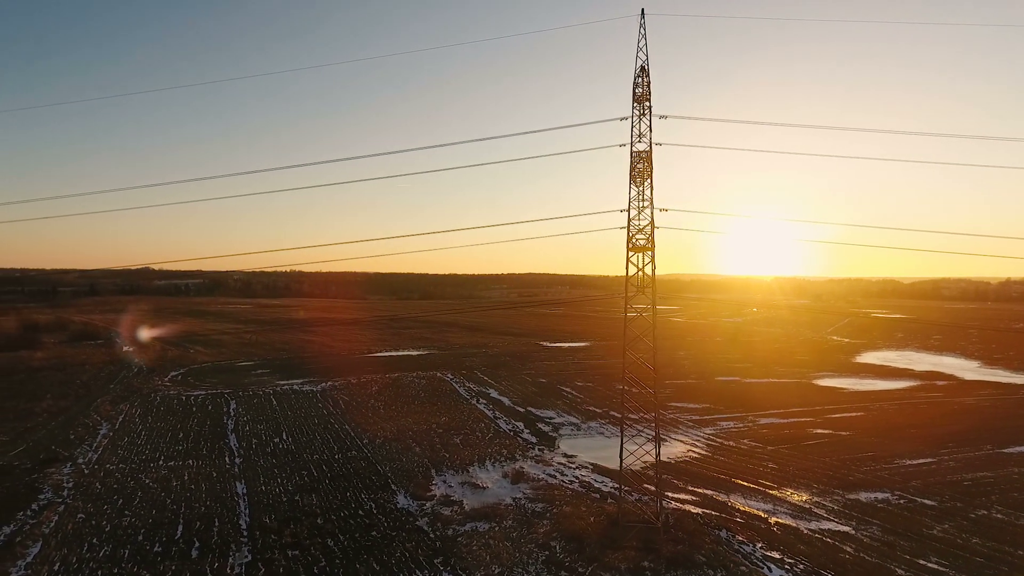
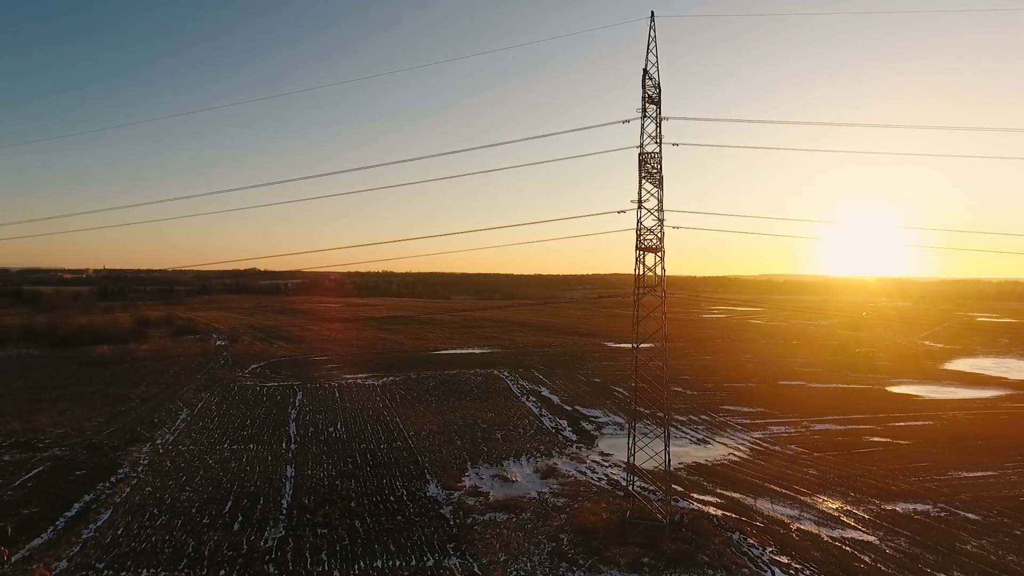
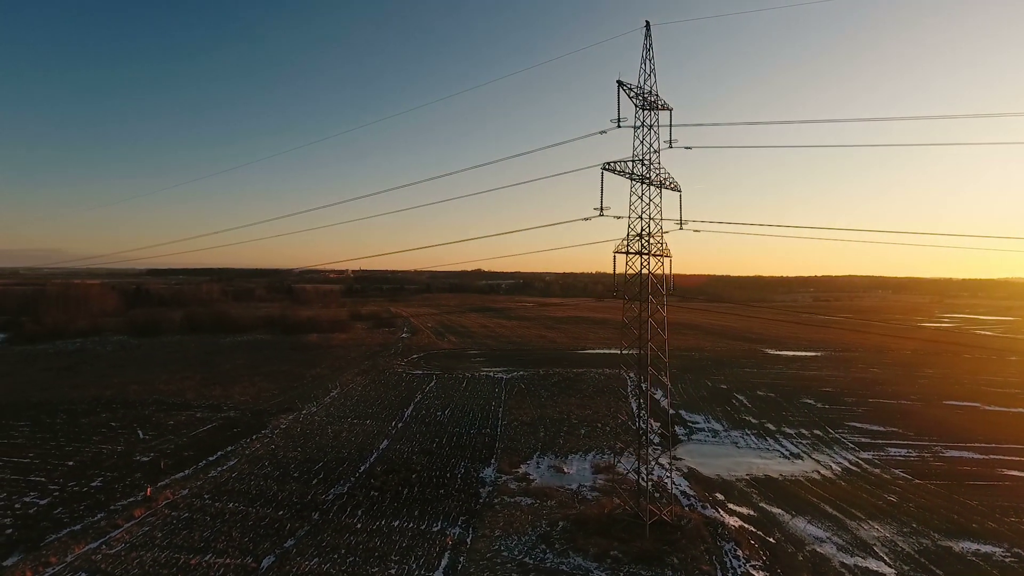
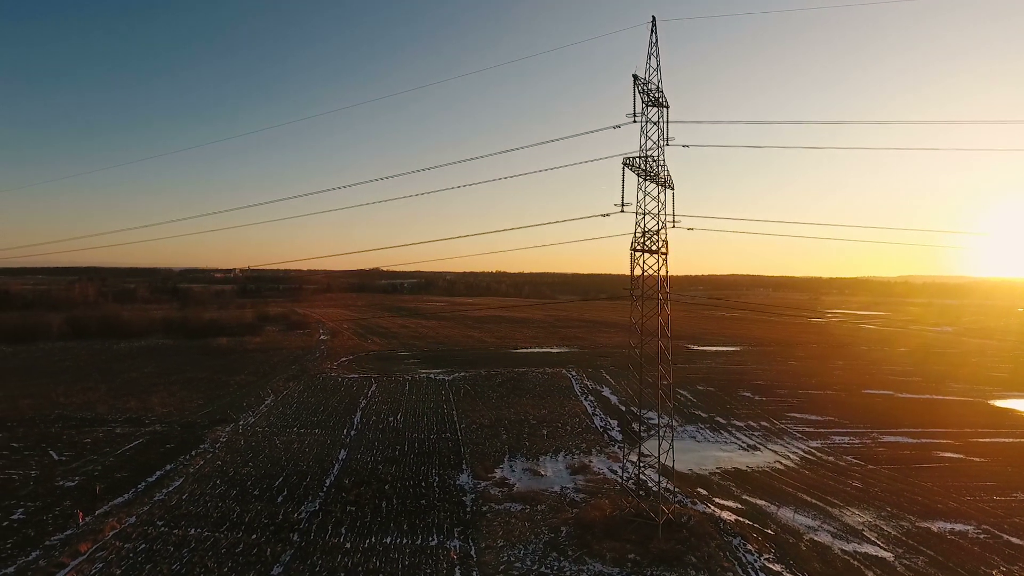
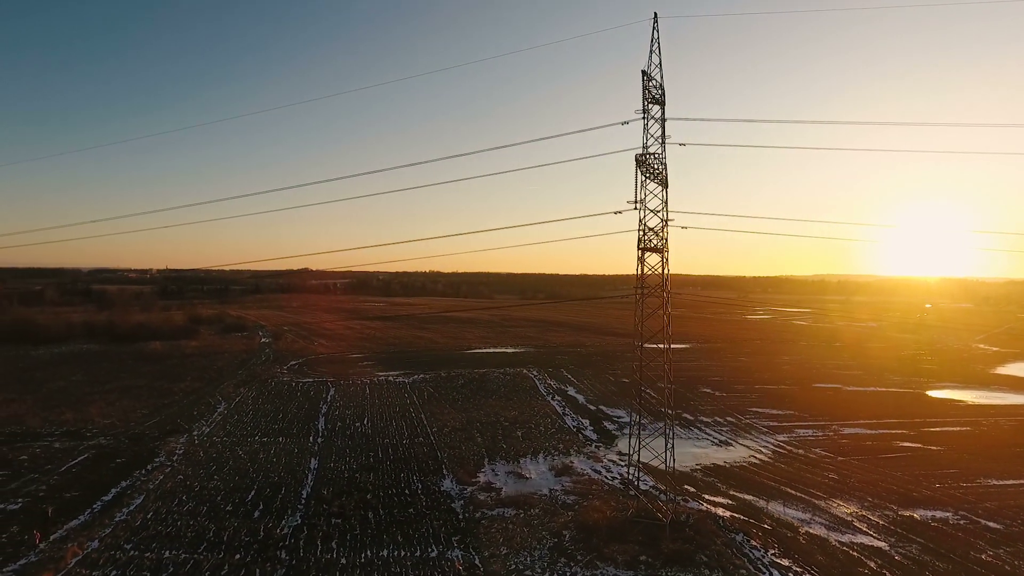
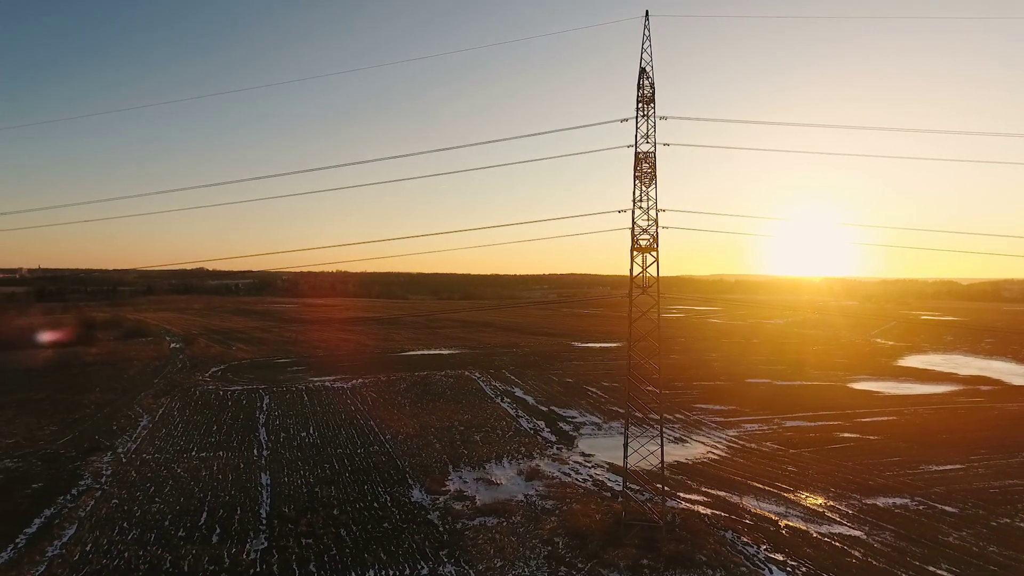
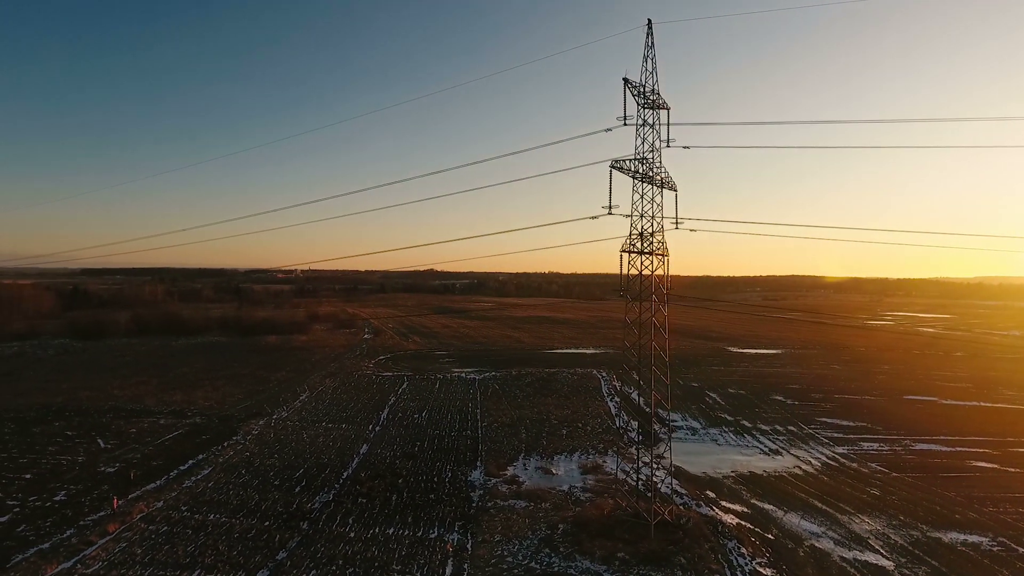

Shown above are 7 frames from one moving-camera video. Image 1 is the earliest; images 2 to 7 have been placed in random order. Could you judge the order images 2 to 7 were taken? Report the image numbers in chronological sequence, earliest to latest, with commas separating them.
6, 2, 5, 4, 7, 3
